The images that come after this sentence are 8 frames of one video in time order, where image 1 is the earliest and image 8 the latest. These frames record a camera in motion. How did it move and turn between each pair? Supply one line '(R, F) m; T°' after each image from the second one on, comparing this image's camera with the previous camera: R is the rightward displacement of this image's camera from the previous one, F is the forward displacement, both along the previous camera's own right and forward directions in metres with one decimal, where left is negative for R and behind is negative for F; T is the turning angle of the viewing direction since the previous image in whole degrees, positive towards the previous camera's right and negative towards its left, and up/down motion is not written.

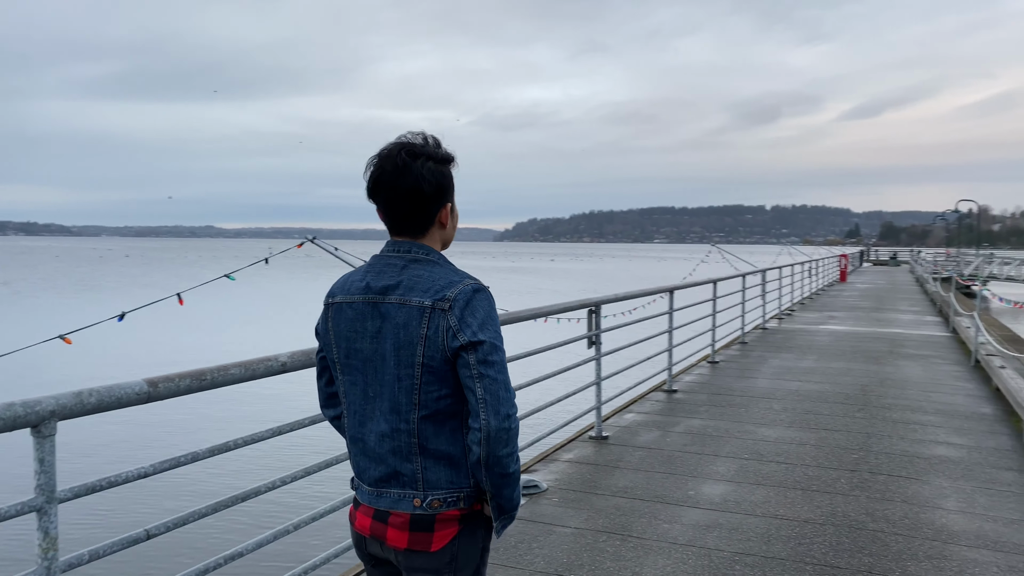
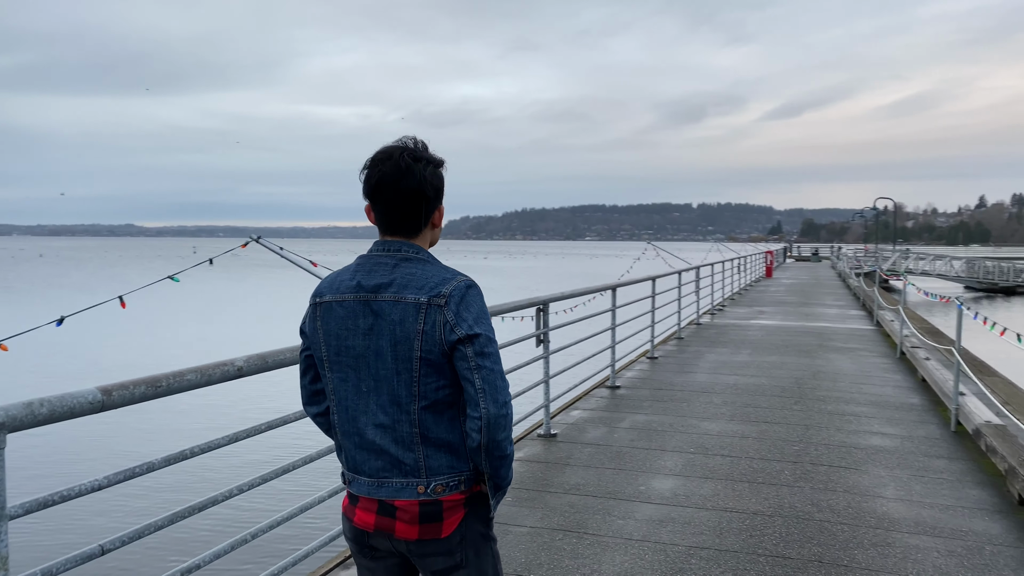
(-0.1, 0.0) m; +5°
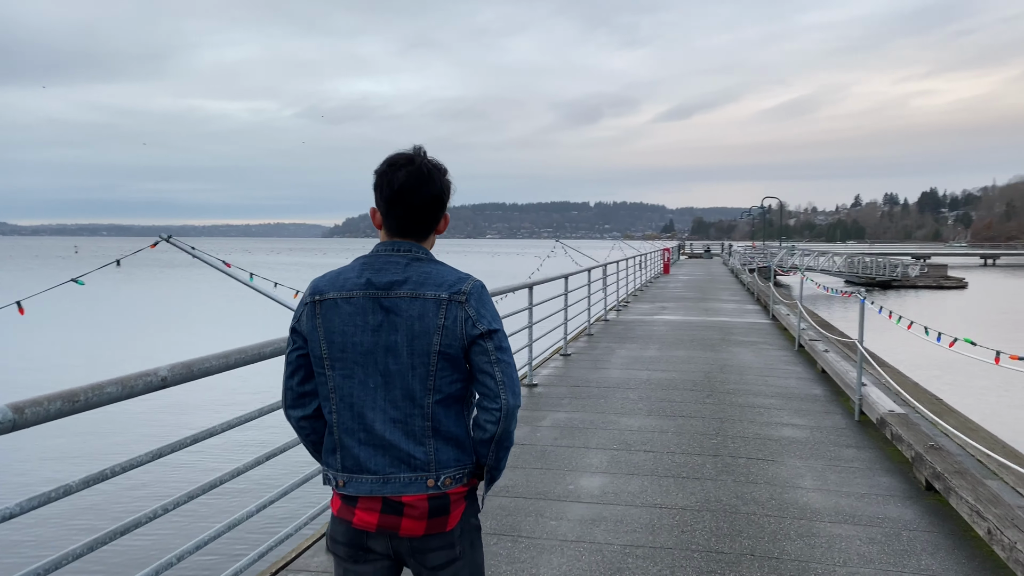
(-0.1, +0.1) m; +7°
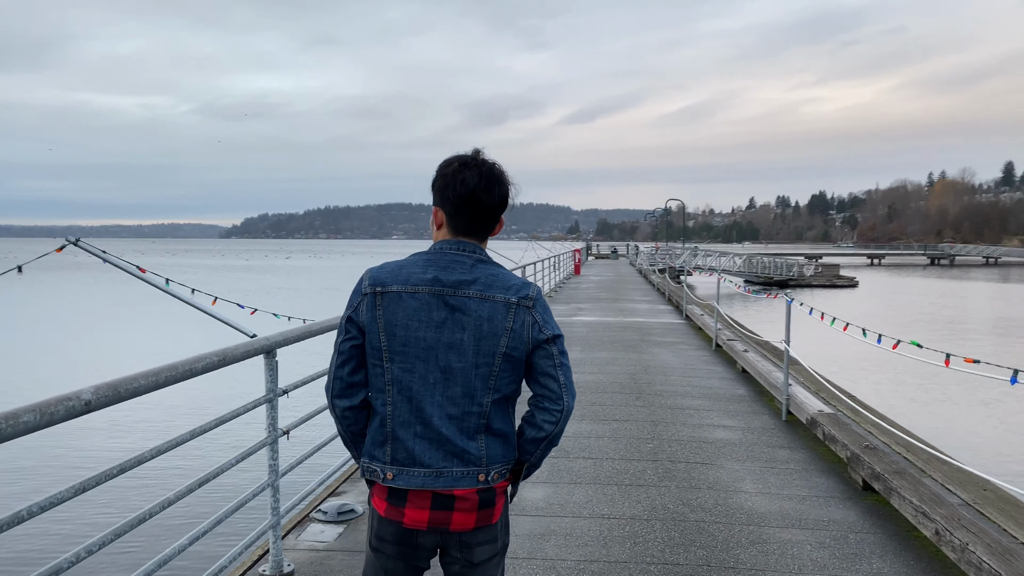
(-0.1, +0.2) m; +6°
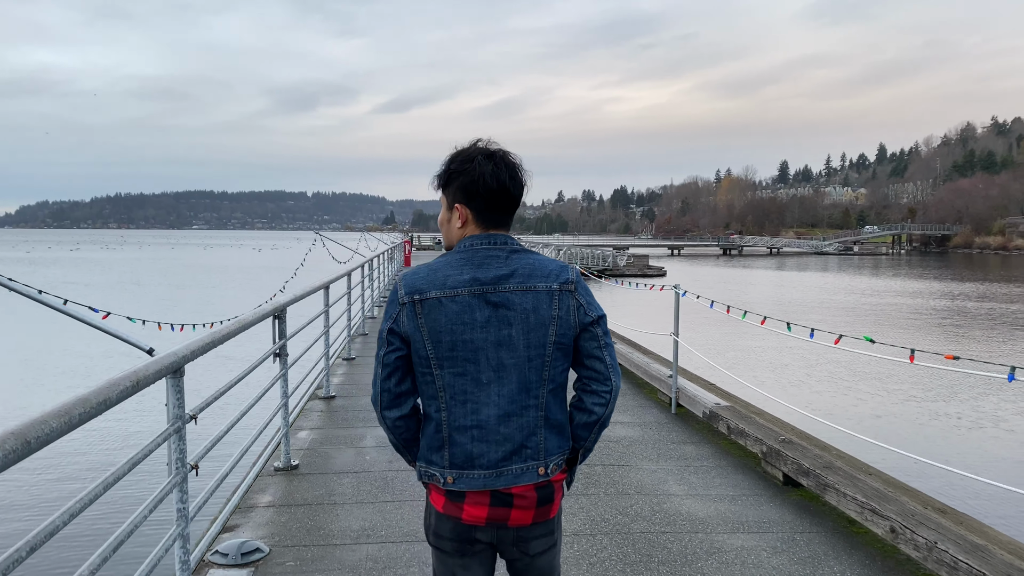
(-0.4, +0.4) m; +13°
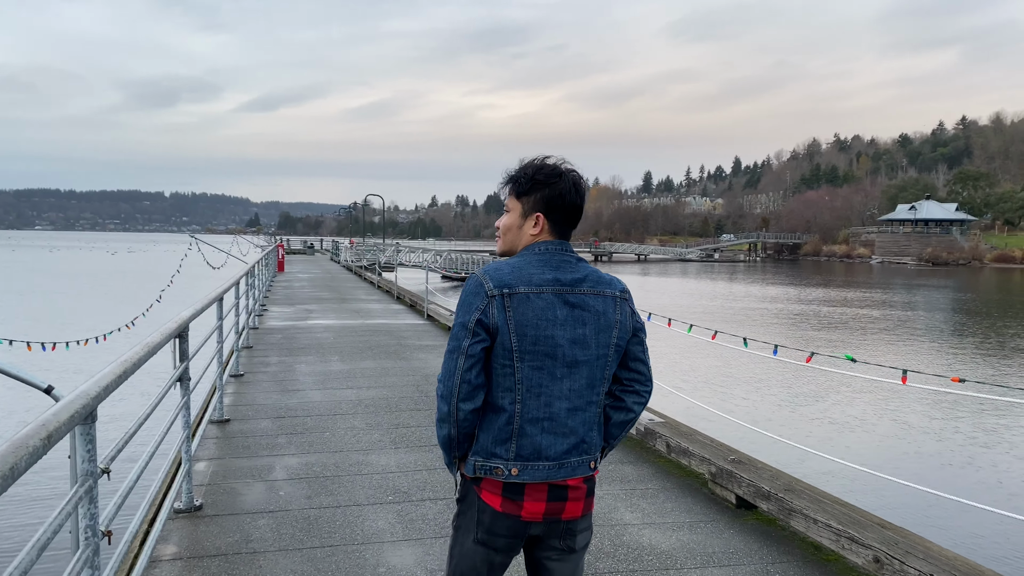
(-0.3, +0.3) m; +9°
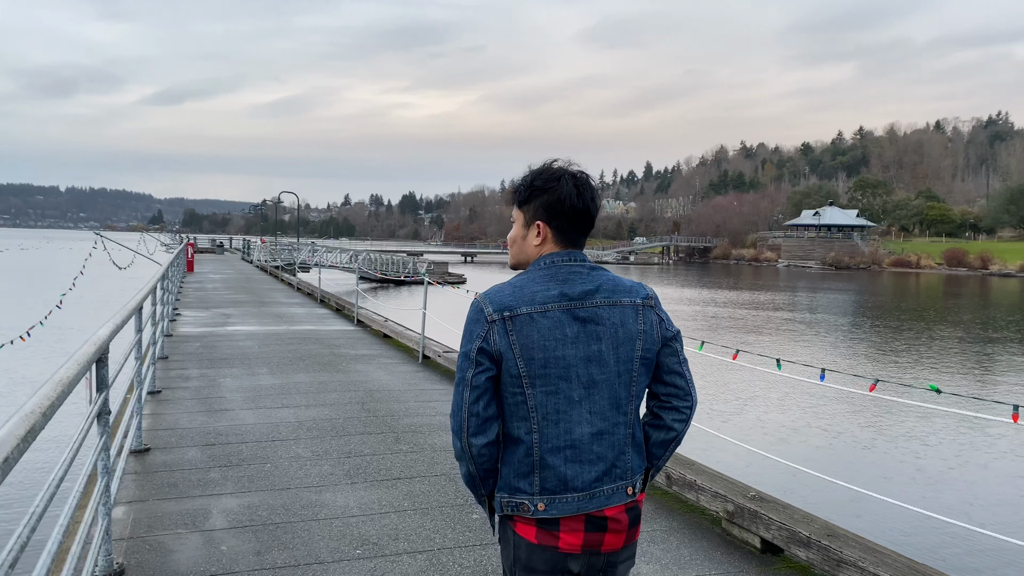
(-0.3, +0.5) m; +6°
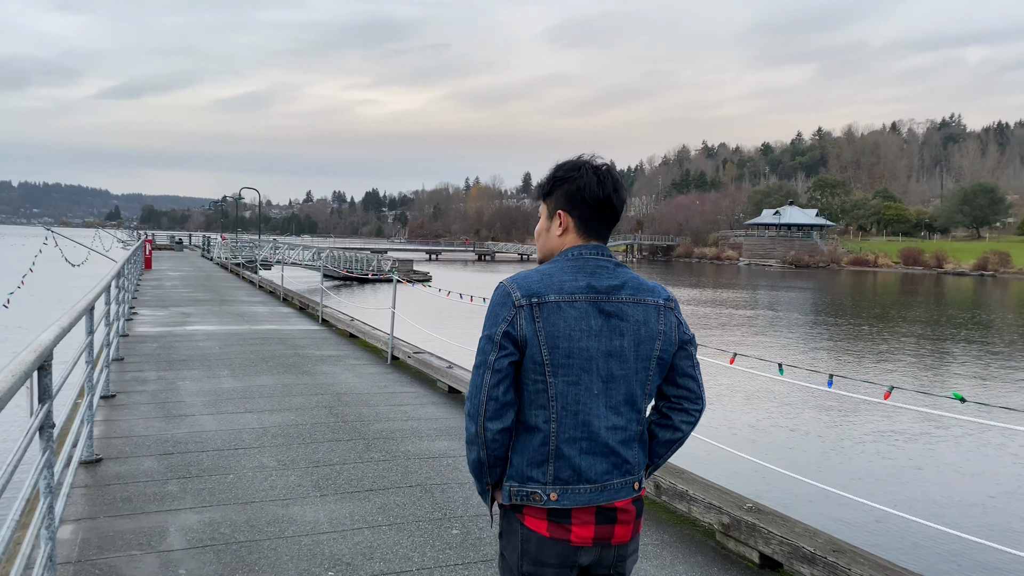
(-0.1, +0.2) m; +2°
